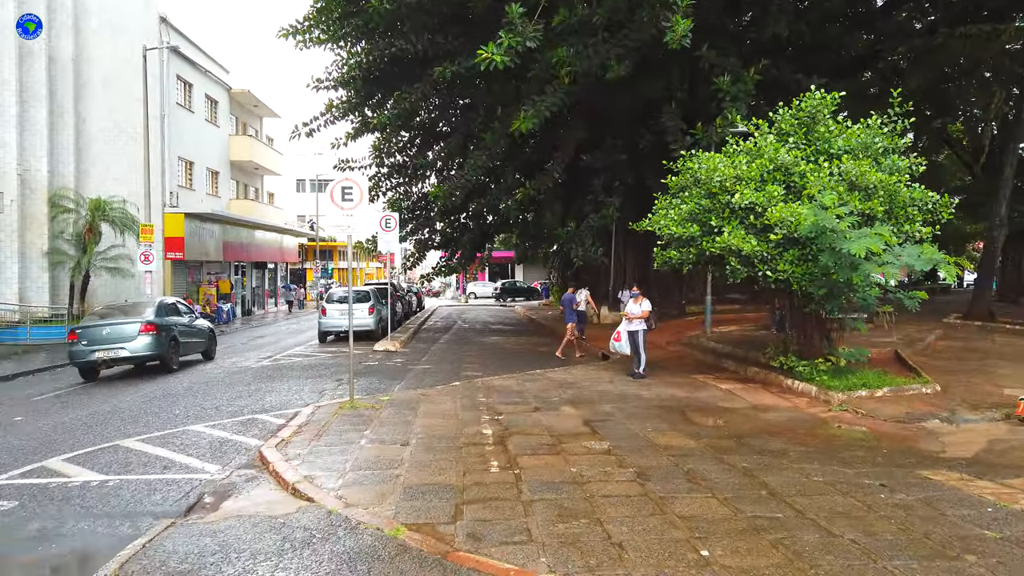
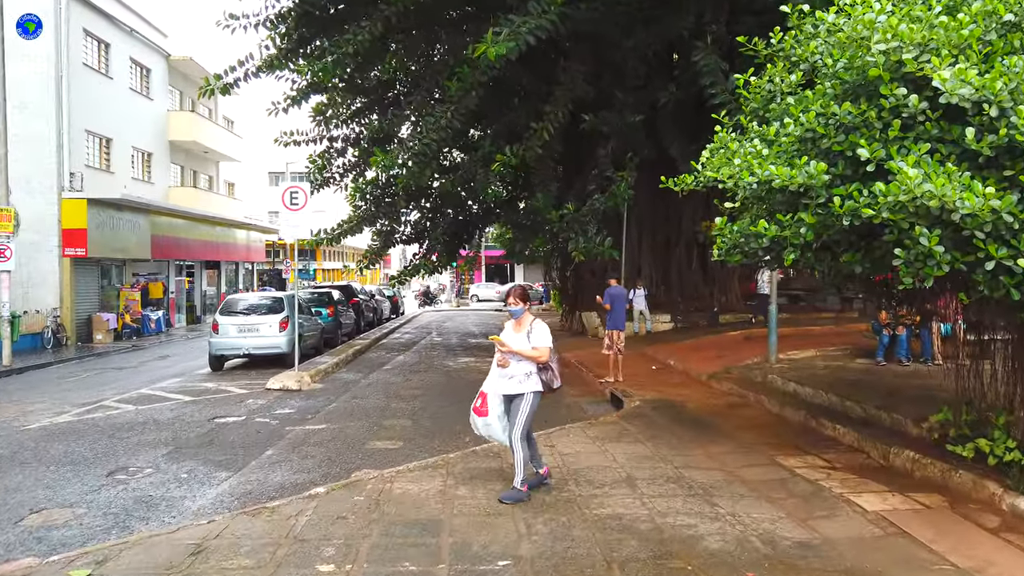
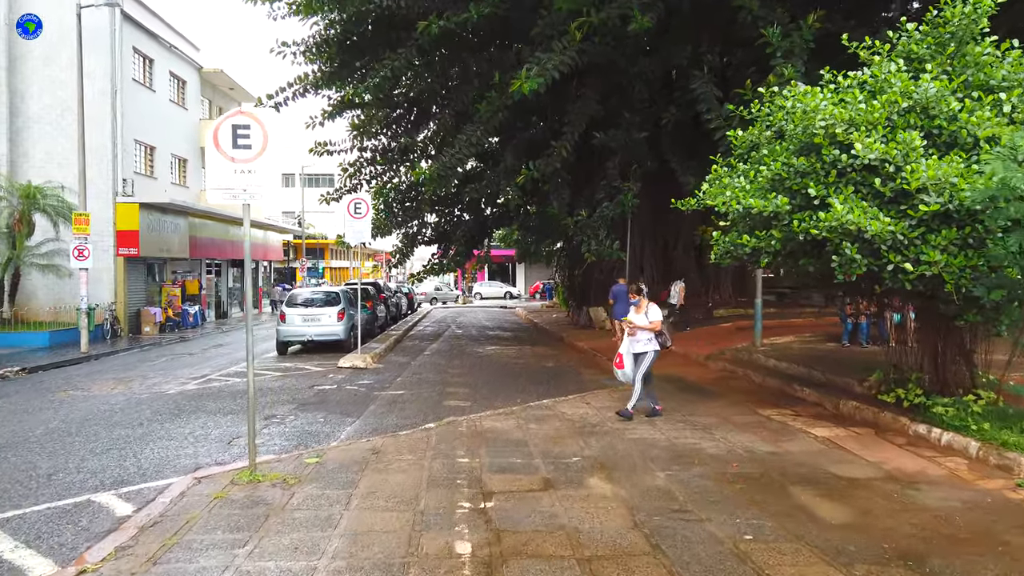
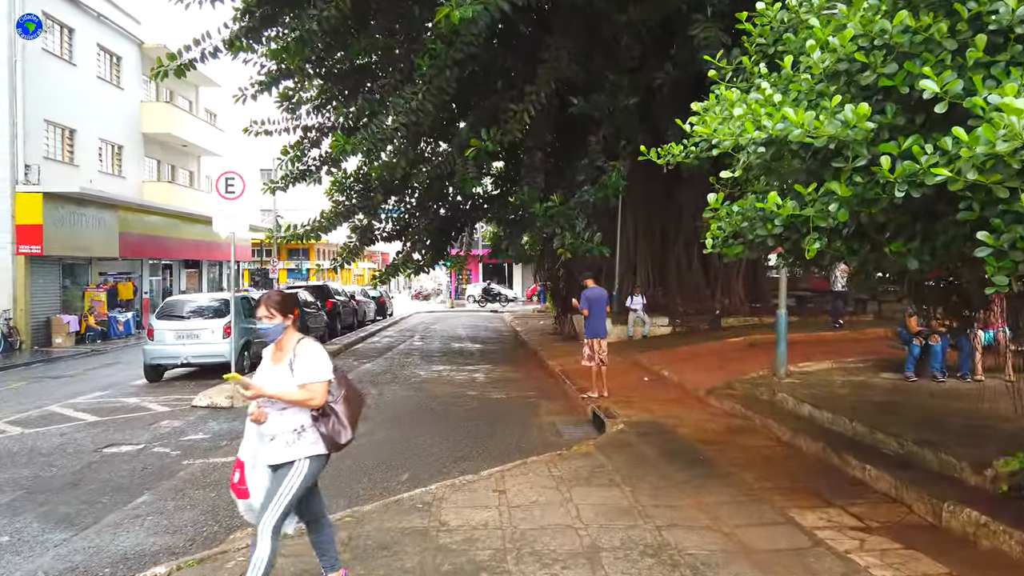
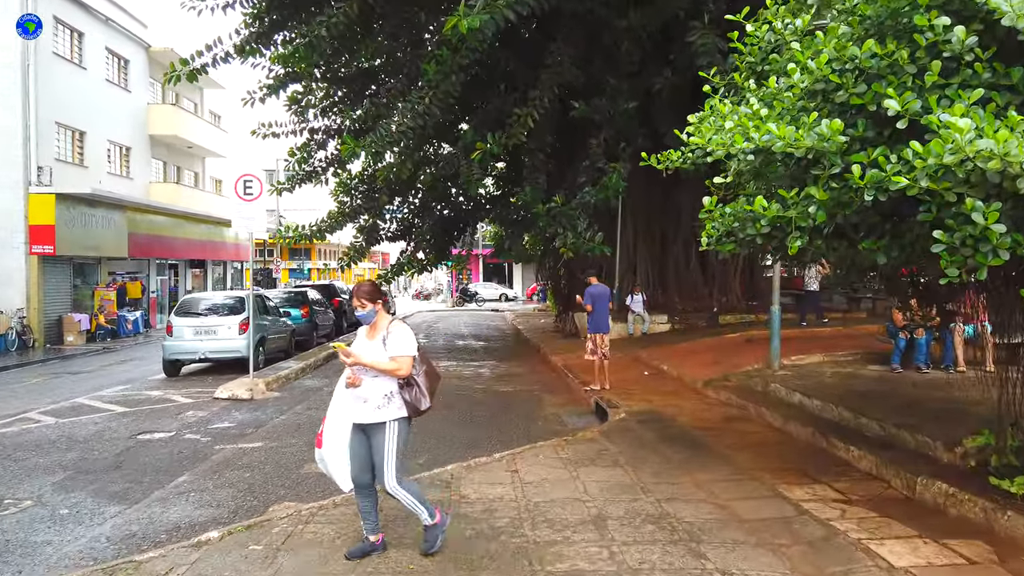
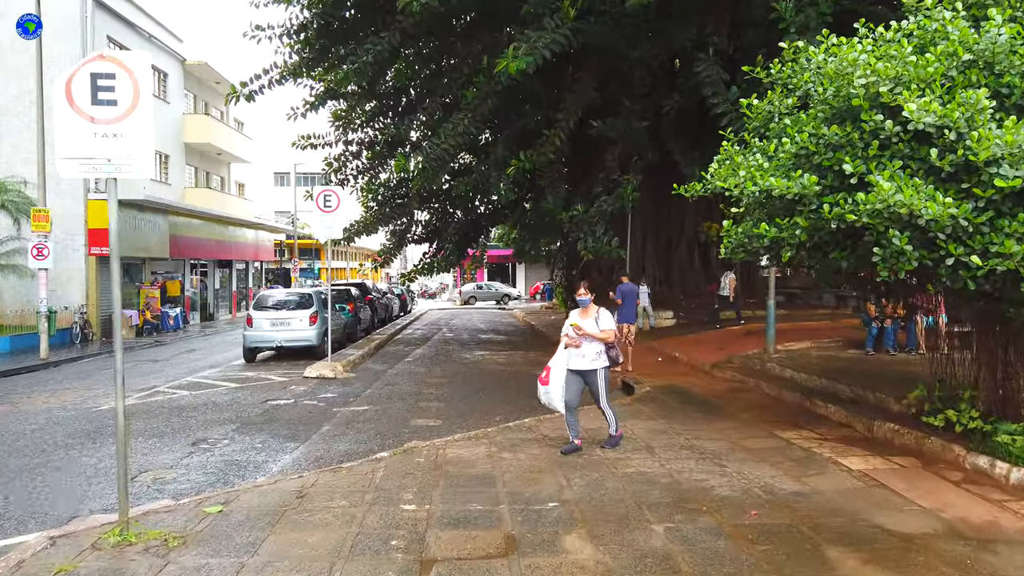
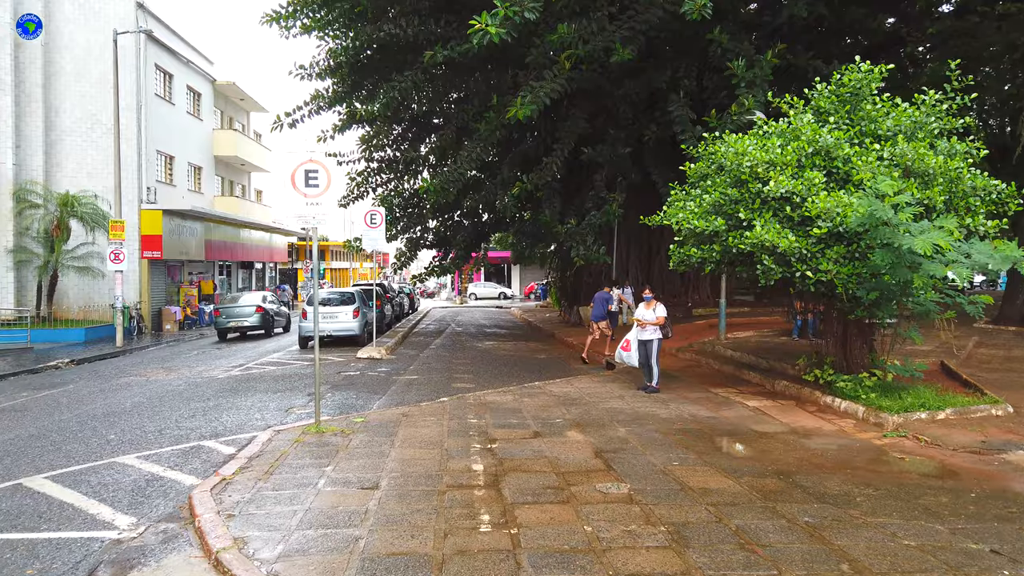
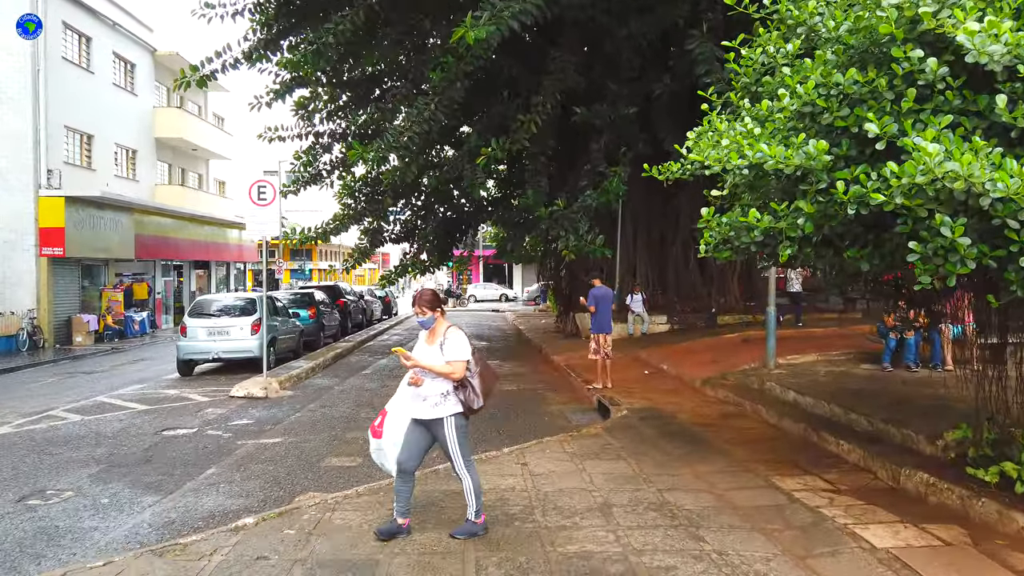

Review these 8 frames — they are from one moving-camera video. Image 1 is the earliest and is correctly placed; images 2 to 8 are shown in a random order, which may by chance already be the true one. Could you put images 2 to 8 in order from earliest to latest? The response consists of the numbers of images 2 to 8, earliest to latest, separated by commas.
7, 3, 6, 2, 8, 5, 4
